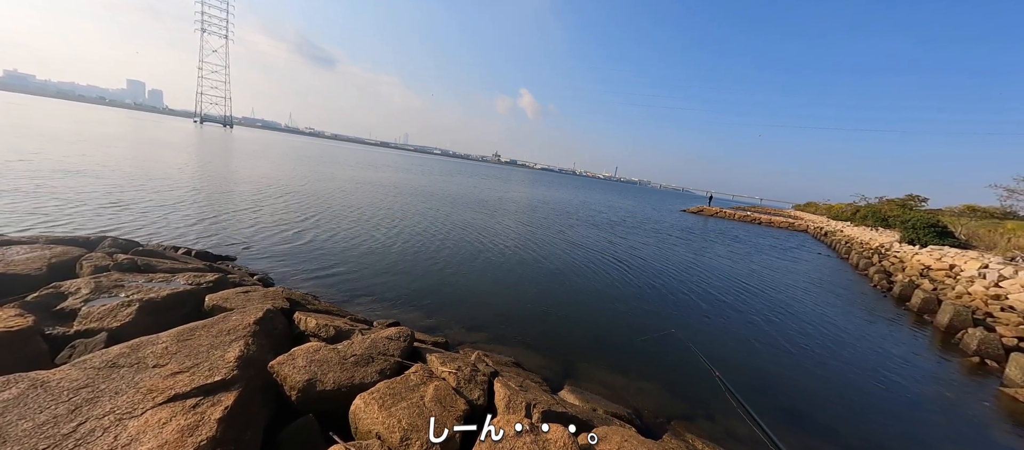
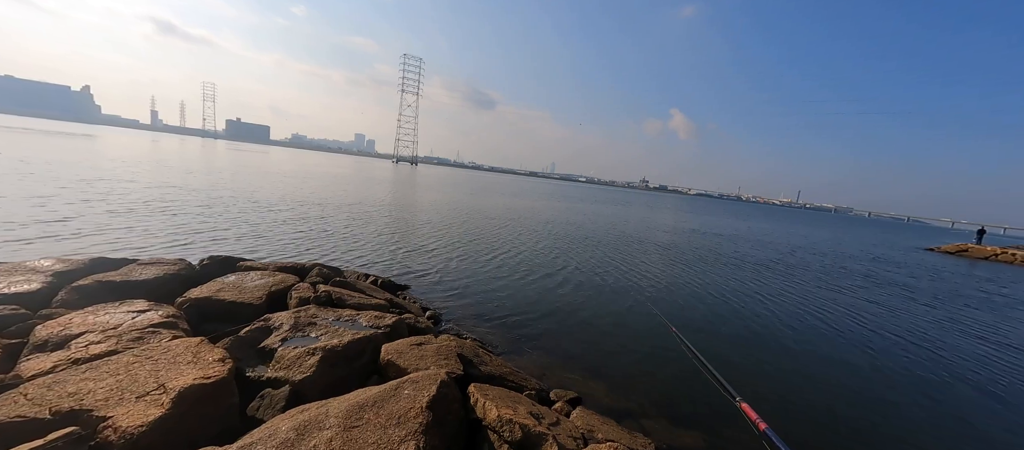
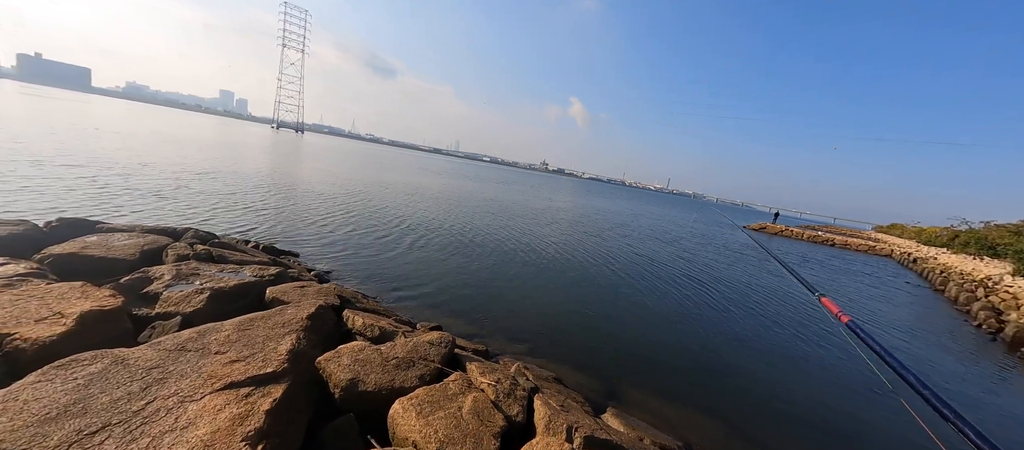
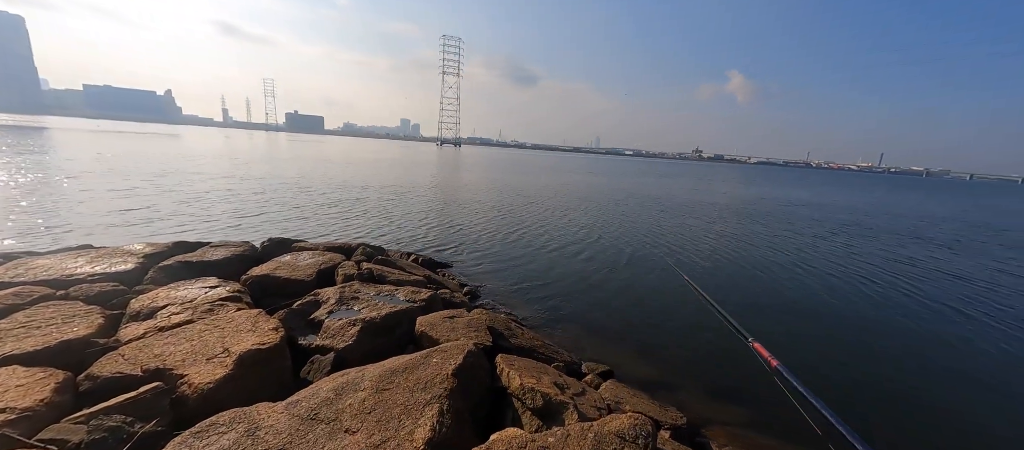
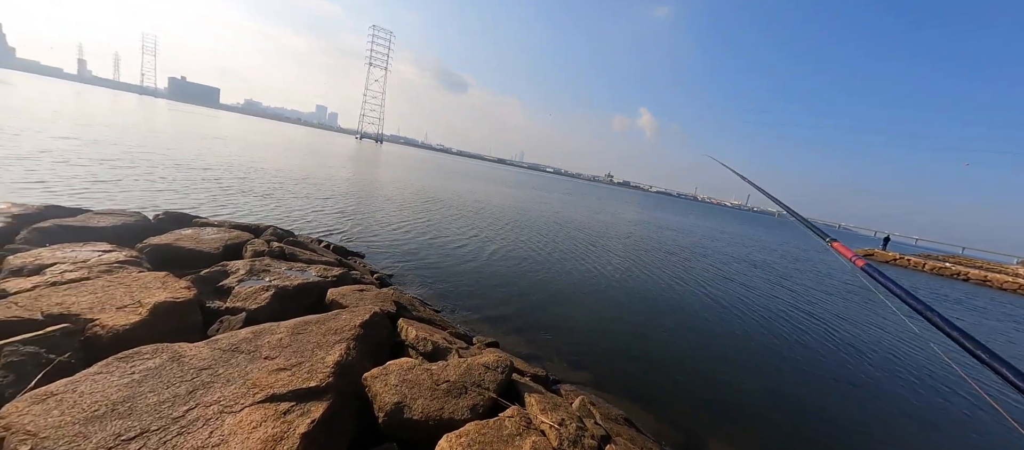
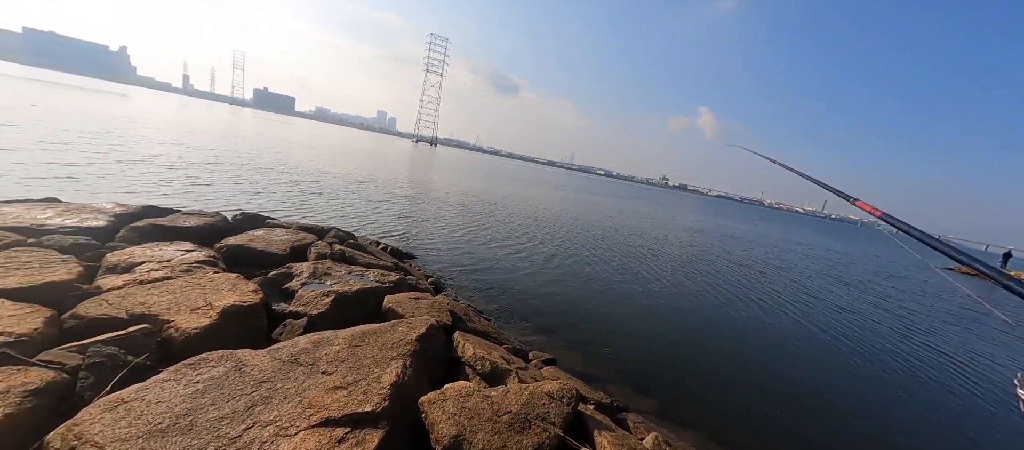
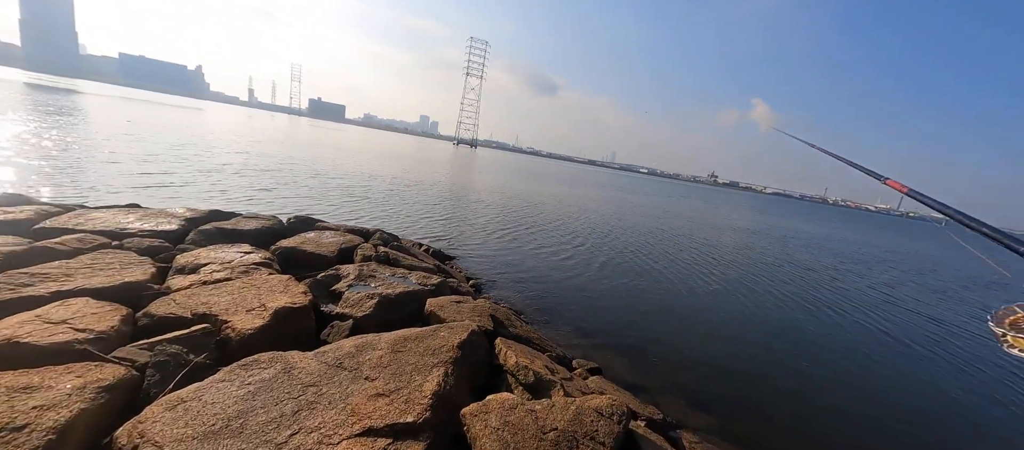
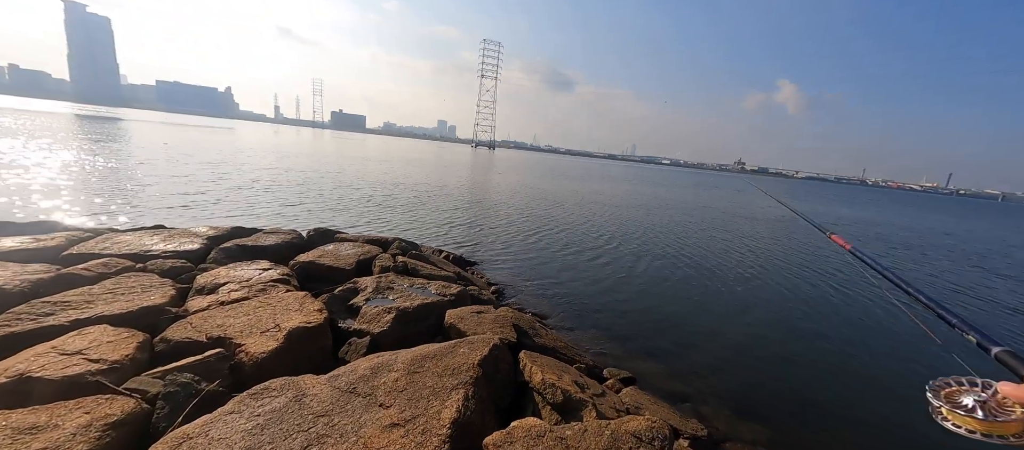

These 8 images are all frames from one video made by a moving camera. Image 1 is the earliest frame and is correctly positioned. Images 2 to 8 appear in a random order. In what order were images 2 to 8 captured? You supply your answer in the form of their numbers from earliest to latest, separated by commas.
3, 5, 6, 7, 8, 4, 2
